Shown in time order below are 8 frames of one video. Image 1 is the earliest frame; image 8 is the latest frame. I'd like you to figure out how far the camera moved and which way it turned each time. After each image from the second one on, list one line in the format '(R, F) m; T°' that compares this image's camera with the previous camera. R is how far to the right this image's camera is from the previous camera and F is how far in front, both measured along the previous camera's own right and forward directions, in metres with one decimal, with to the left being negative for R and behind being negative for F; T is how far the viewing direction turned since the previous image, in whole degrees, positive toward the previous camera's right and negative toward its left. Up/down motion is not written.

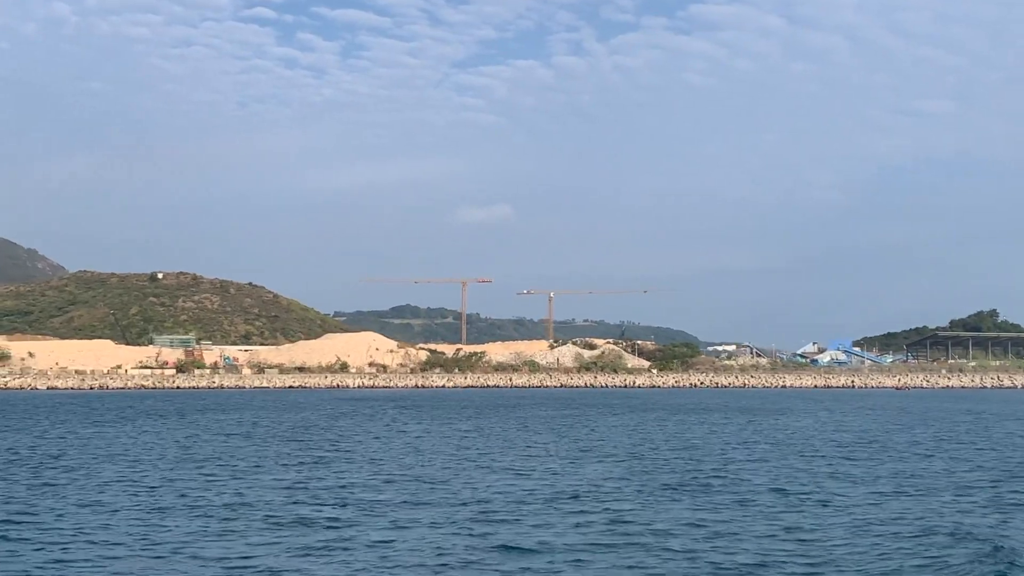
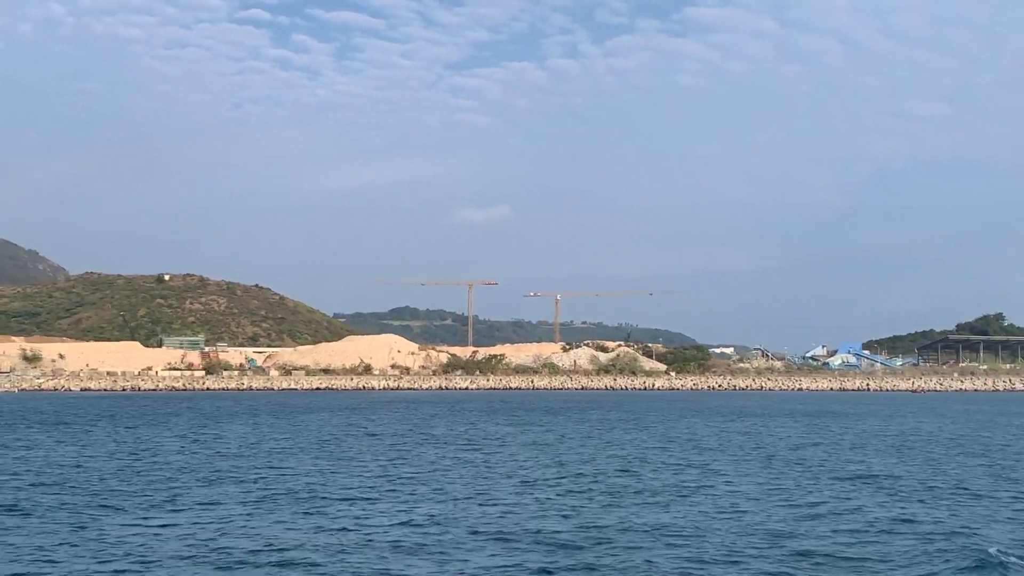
(-1.9, -1.0) m; 0°
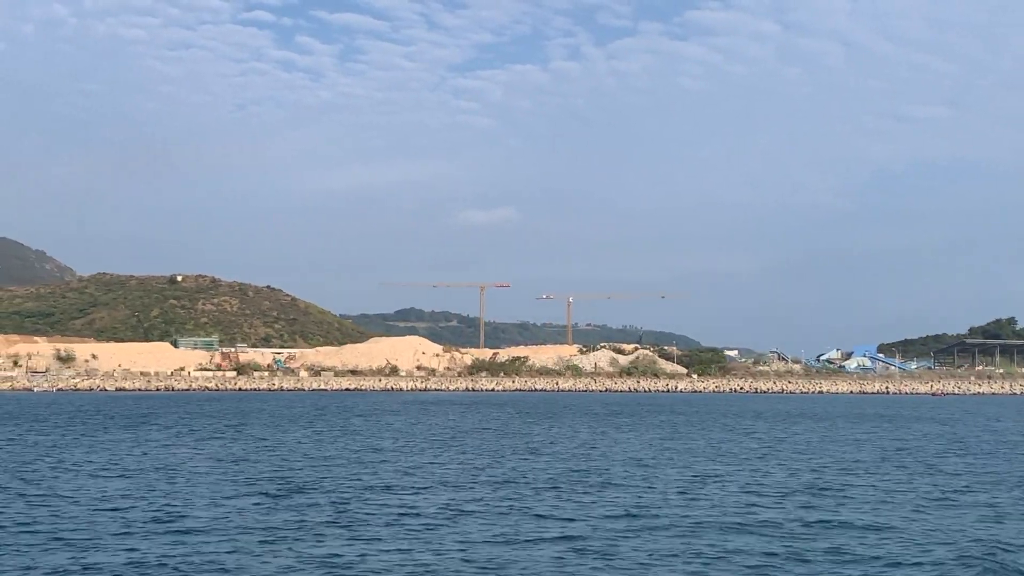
(-1.8, -0.9) m; 0°
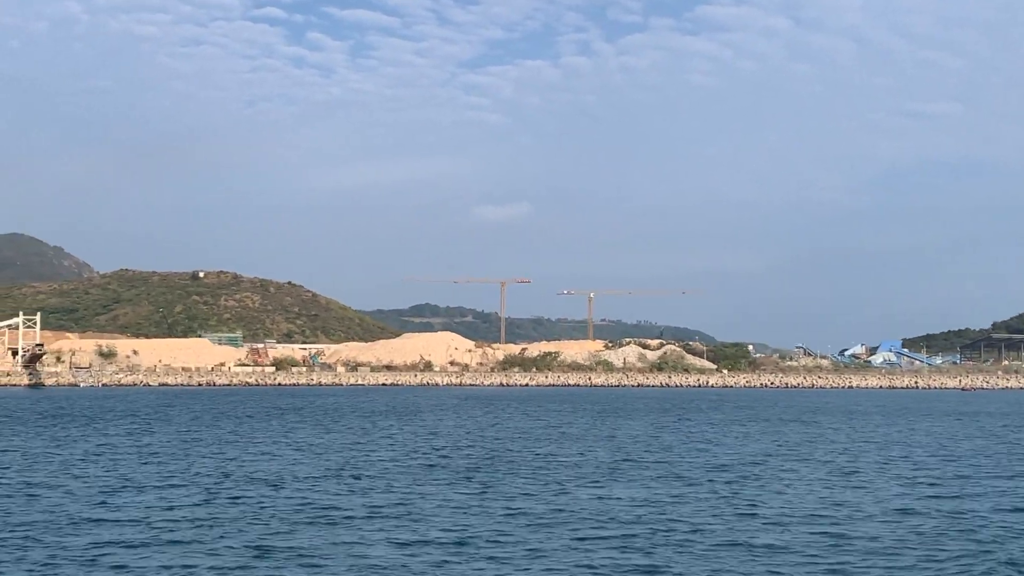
(-1.7, -0.7) m; 0°
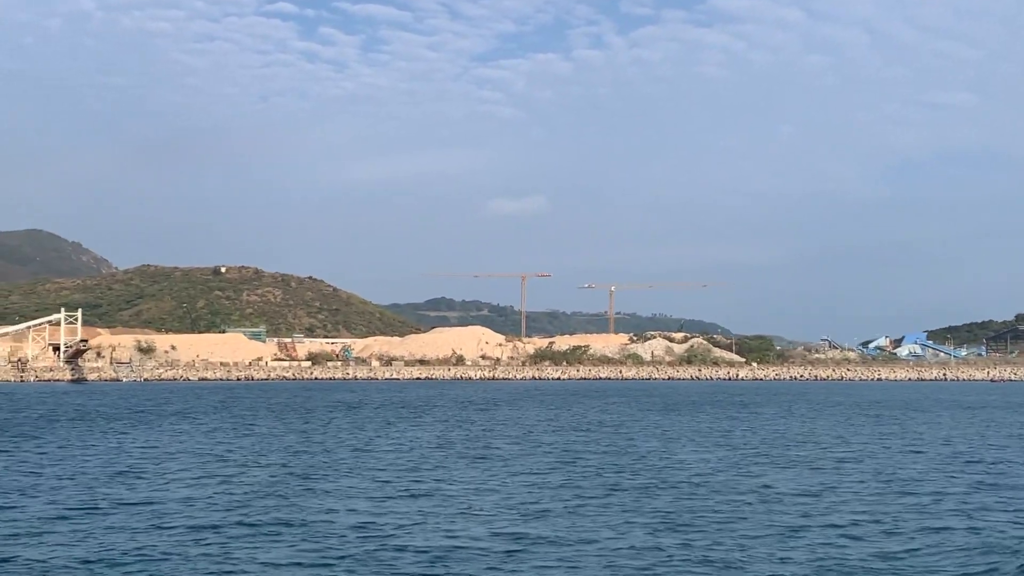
(-1.4, -0.7) m; -1°
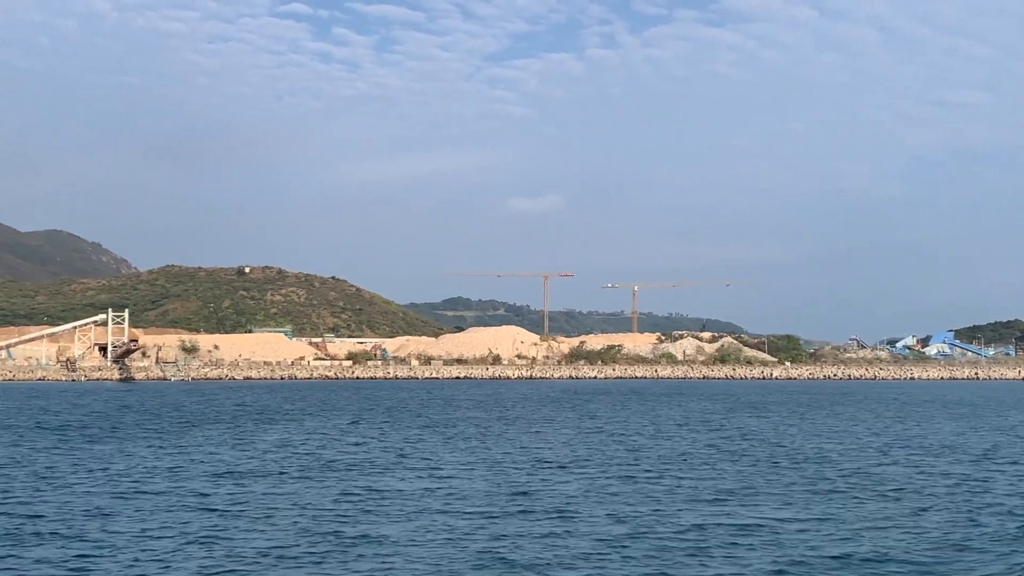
(-1.8, -0.8) m; 0°
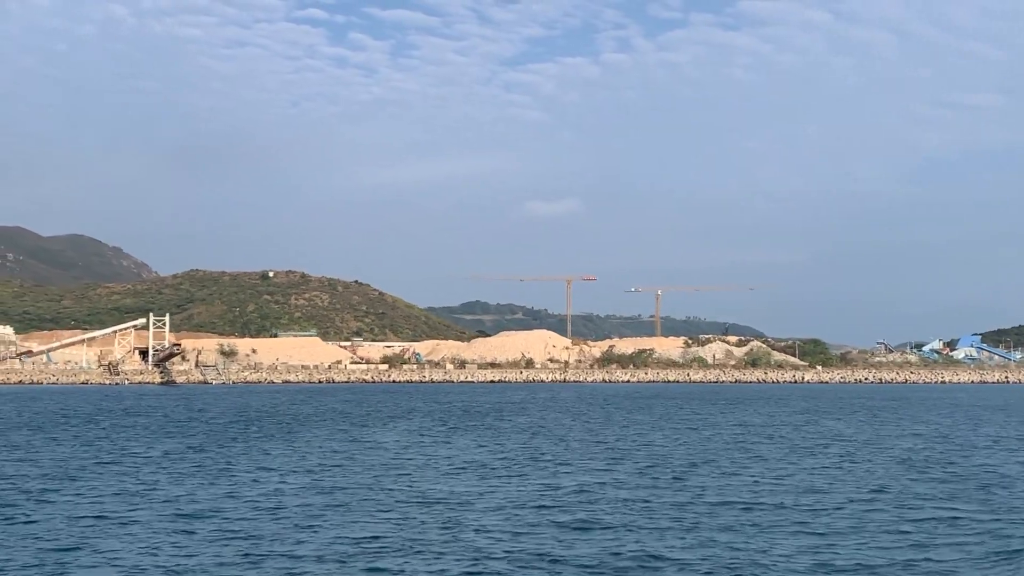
(-1.4, -0.6) m; -1°
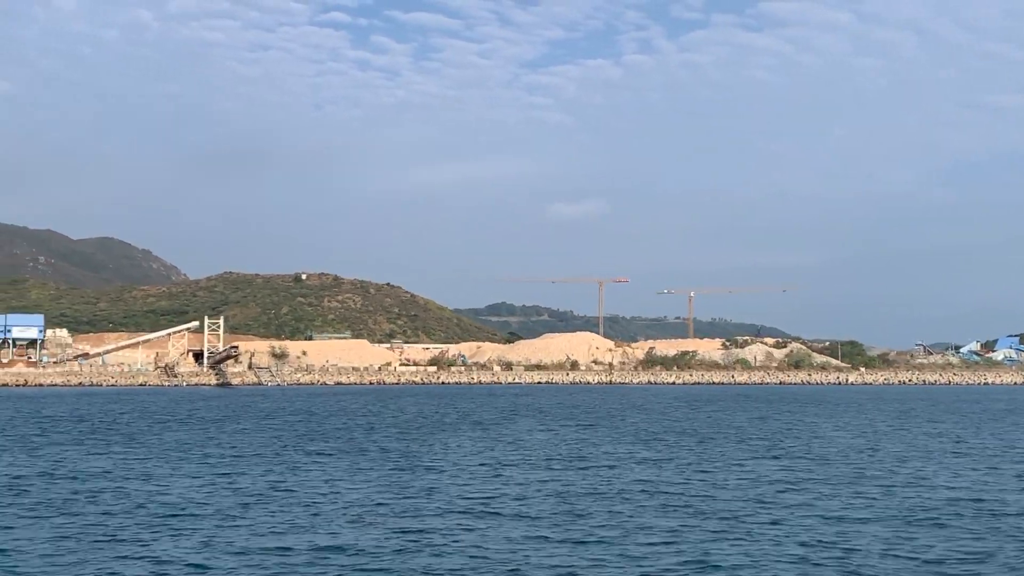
(-1.8, -0.8) m; -1°
